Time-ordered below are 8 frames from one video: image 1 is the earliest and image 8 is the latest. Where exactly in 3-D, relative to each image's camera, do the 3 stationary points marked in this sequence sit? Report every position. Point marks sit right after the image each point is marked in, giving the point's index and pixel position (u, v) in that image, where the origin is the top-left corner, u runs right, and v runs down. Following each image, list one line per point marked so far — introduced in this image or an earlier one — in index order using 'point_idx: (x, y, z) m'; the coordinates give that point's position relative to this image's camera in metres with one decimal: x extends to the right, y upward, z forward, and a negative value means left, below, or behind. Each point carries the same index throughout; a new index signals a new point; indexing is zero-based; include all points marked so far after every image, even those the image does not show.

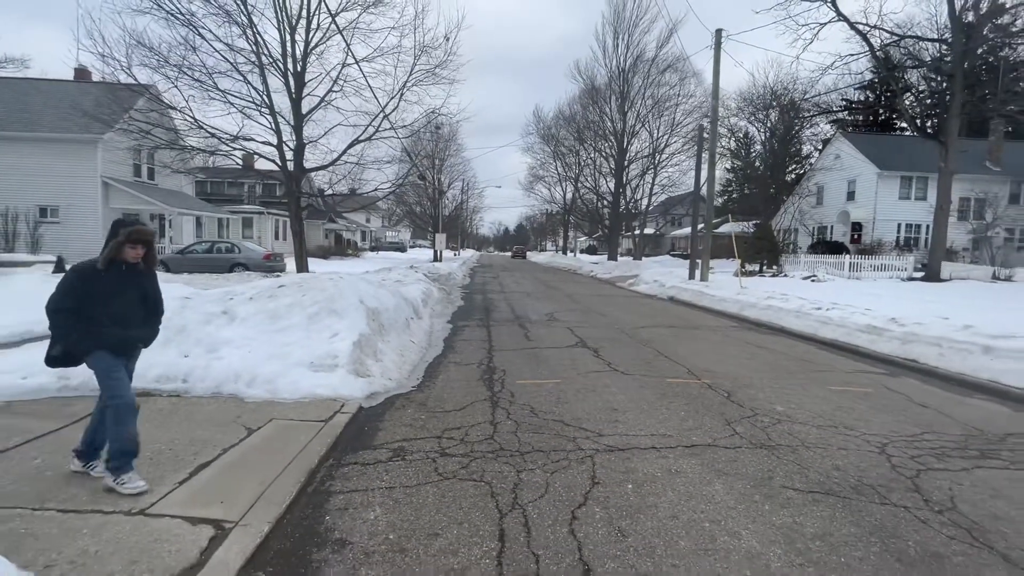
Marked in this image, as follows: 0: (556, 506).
0: (+0.3, -1.6, +3.4) m
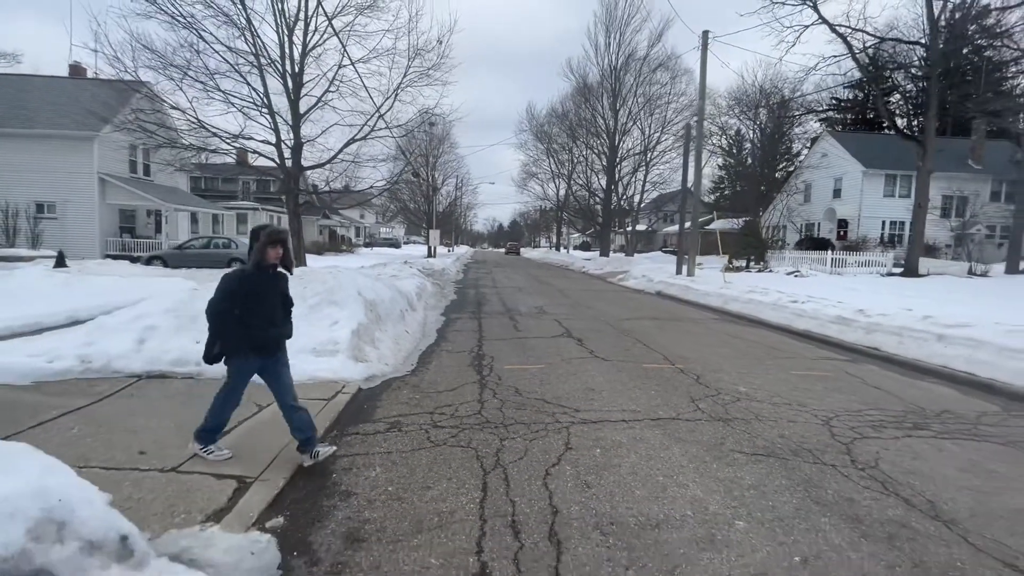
0: (+0.2, -1.5, +4.0) m
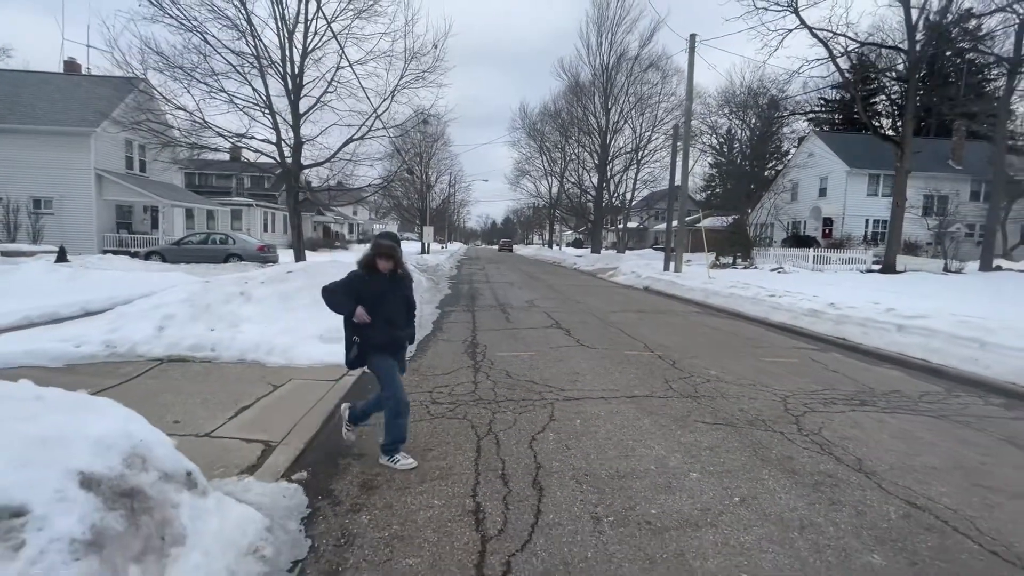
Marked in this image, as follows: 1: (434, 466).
0: (+0.1, -1.4, +4.6) m
1: (-0.6, -1.5, +3.9) m
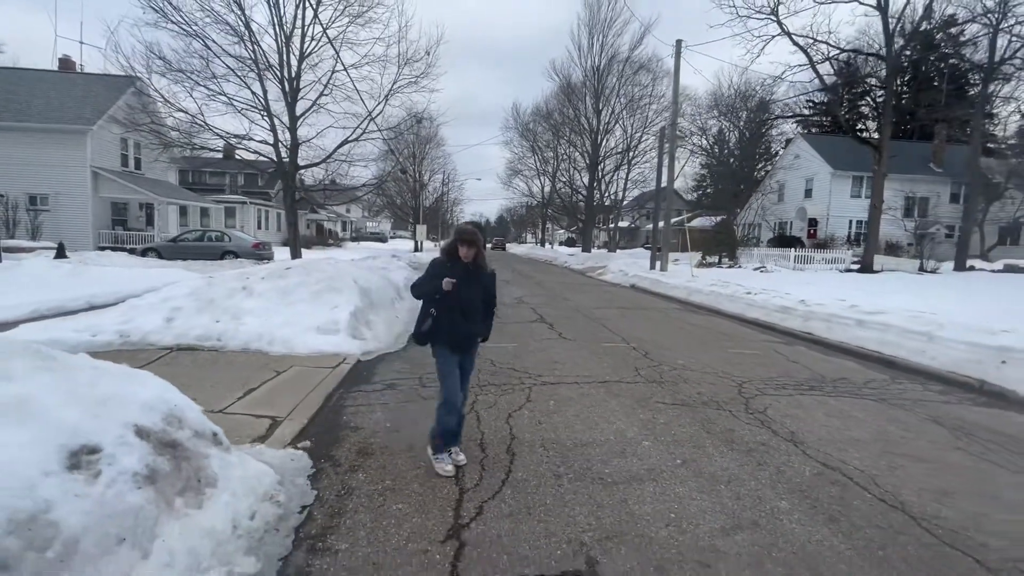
0: (-0.1, -1.3, +5.1) m
1: (-0.9, -1.4, +4.5) m
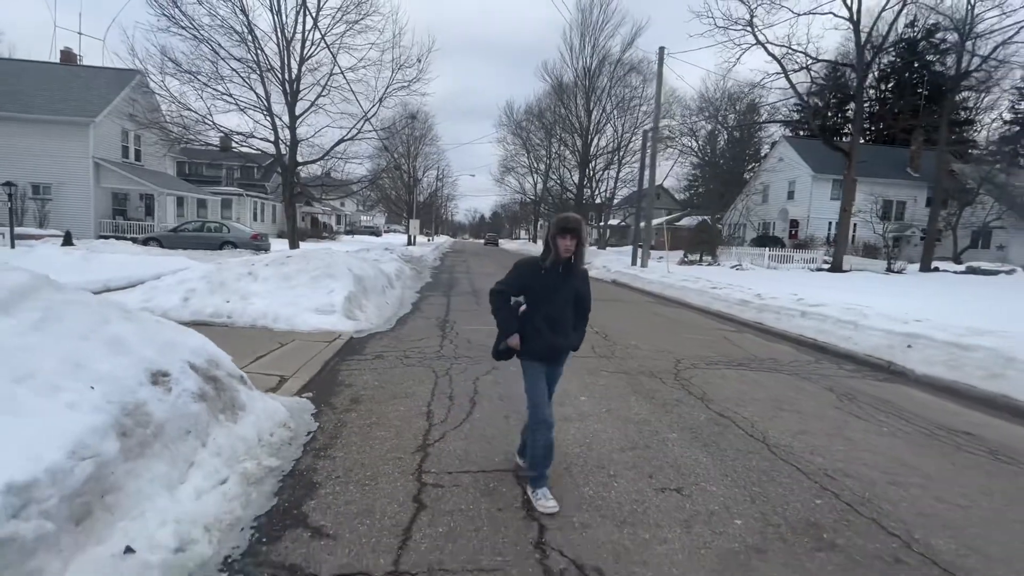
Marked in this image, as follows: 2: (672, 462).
0: (-0.6, -1.1, +6.2) m
1: (-1.3, -1.2, +5.6) m
2: (+1.3, -1.4, +4.0) m
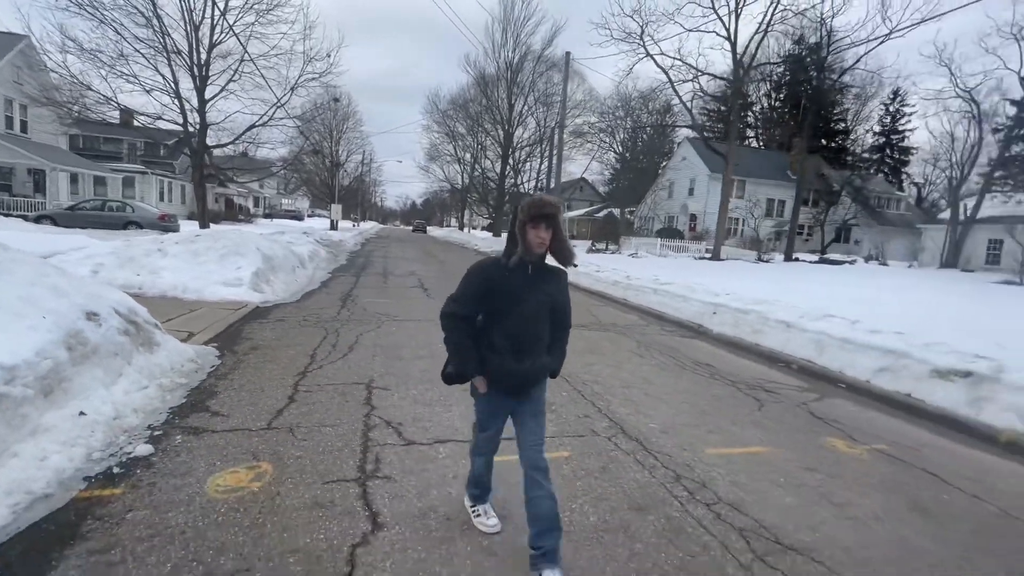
0: (-2.5, -0.7, +7.7) m
1: (-3.2, -0.8, +7.0) m
2: (-0.4, -1.1, +5.7) m
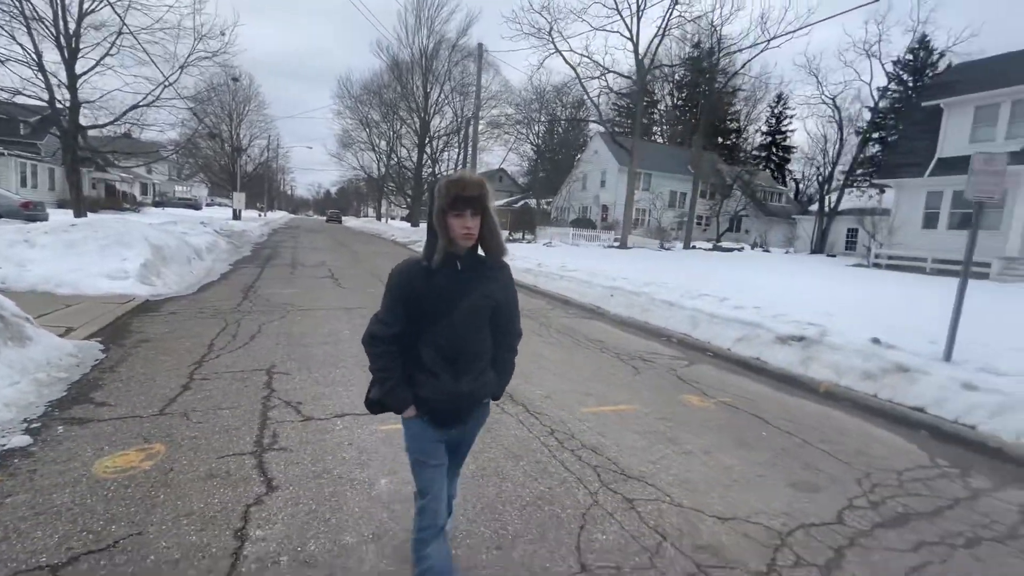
0: (-4.1, -0.5, +7.6) m
1: (-4.6, -0.6, +6.8) m
2: (-1.6, -0.9, +6.0) m
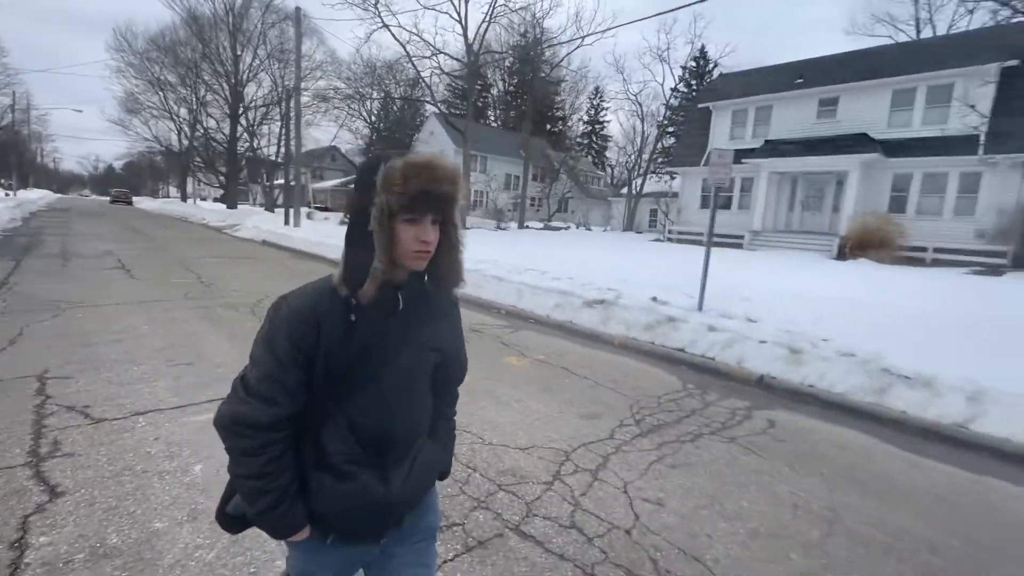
0: (-6.5, -0.5, +6.3) m
1: (-6.7, -0.6, +5.4) m
2: (-3.7, -0.7, +5.6) m
